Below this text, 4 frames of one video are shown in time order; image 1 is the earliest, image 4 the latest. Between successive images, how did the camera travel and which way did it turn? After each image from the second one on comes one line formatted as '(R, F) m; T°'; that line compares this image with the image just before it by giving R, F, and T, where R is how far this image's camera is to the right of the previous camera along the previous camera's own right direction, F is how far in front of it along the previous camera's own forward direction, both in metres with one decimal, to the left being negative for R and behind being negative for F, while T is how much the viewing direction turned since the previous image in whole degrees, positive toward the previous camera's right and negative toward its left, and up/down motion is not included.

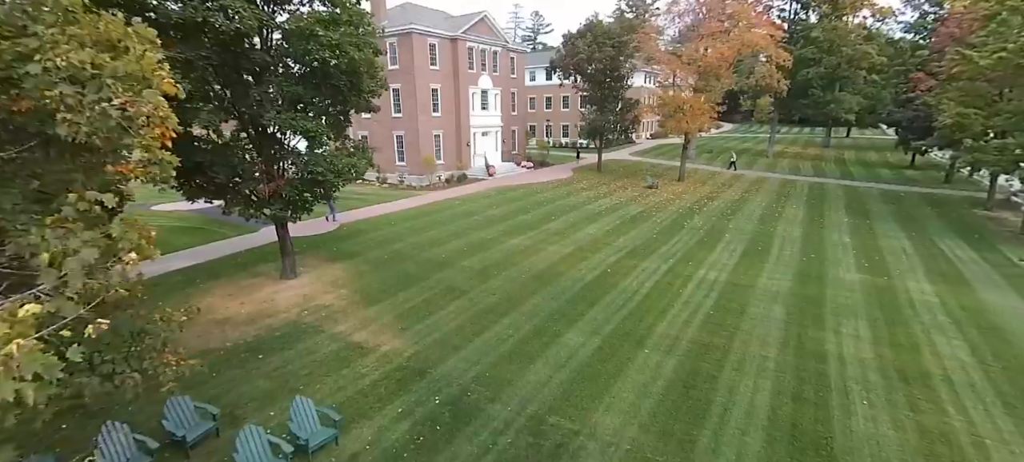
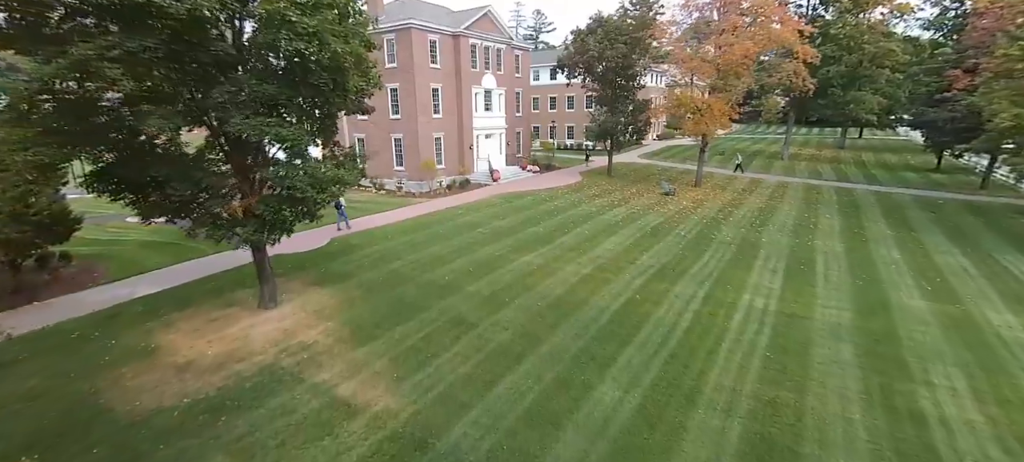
(-0.4, +1.8) m; 0°
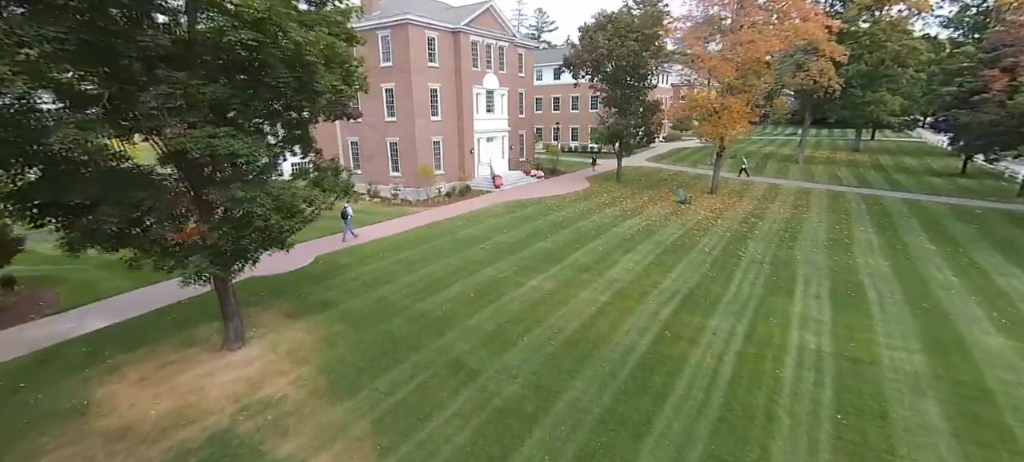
(-0.2, +1.8) m; 0°
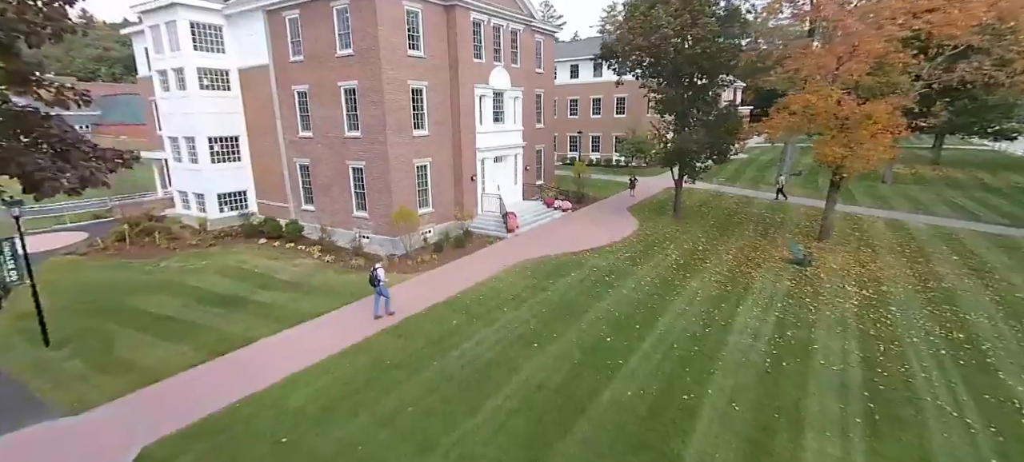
(-0.9, +8.2) m; 0°
